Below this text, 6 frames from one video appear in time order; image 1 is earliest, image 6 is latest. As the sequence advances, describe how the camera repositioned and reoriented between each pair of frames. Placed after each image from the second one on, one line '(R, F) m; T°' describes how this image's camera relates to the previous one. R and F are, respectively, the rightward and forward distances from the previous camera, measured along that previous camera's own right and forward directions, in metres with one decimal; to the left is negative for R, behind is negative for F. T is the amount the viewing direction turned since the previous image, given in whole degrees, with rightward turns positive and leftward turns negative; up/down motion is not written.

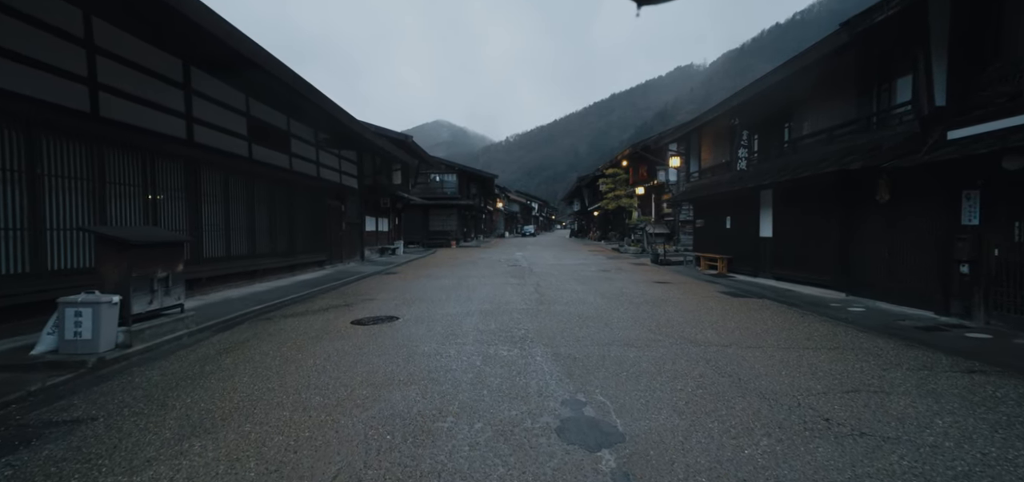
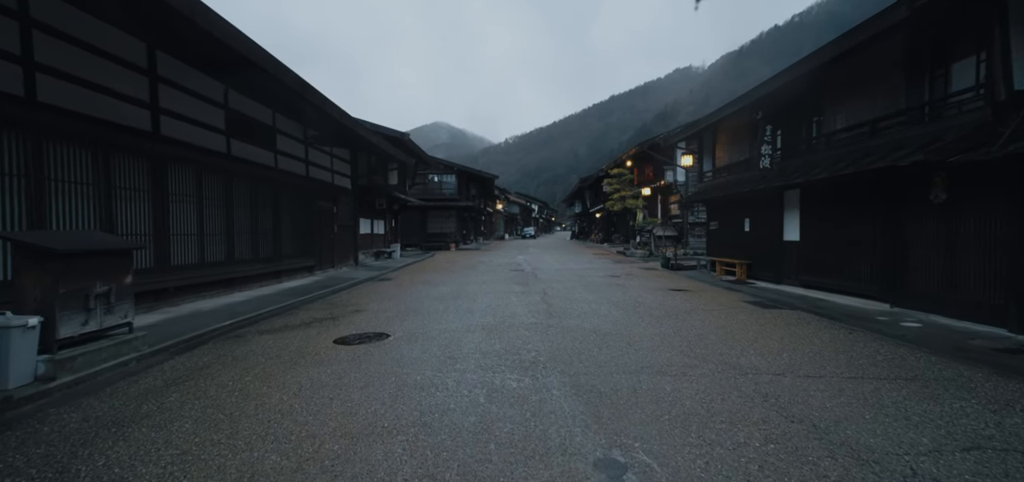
(-0.1, +0.9) m; 0°
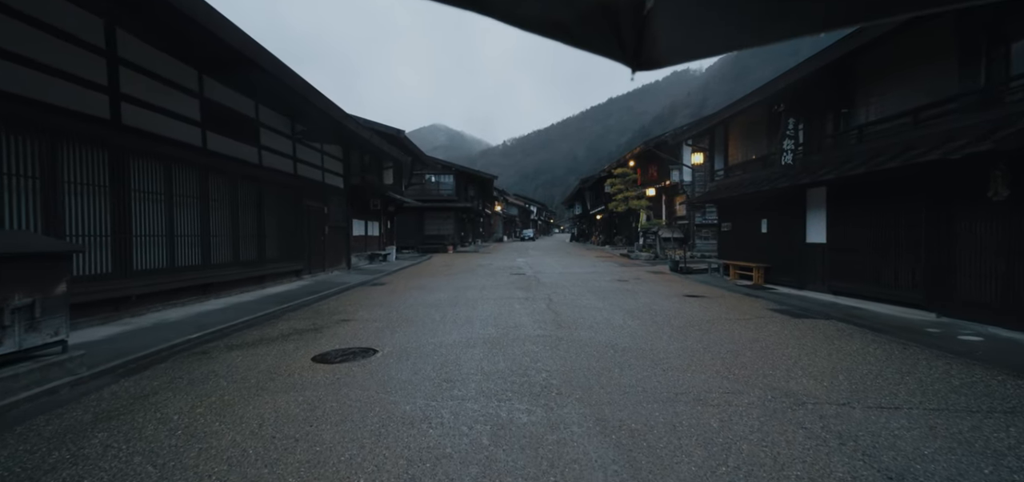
(-0.1, +0.8) m; 0°
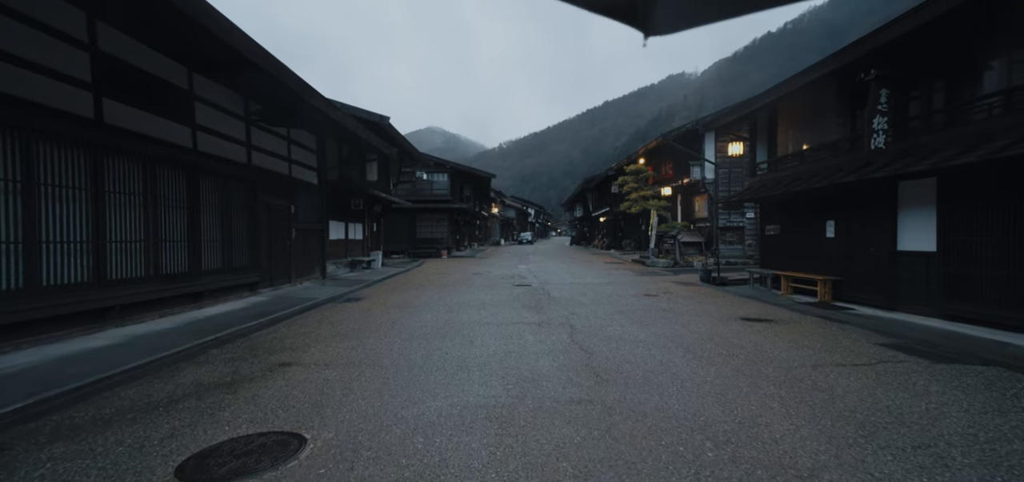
(-0.2, +2.3) m; +1°
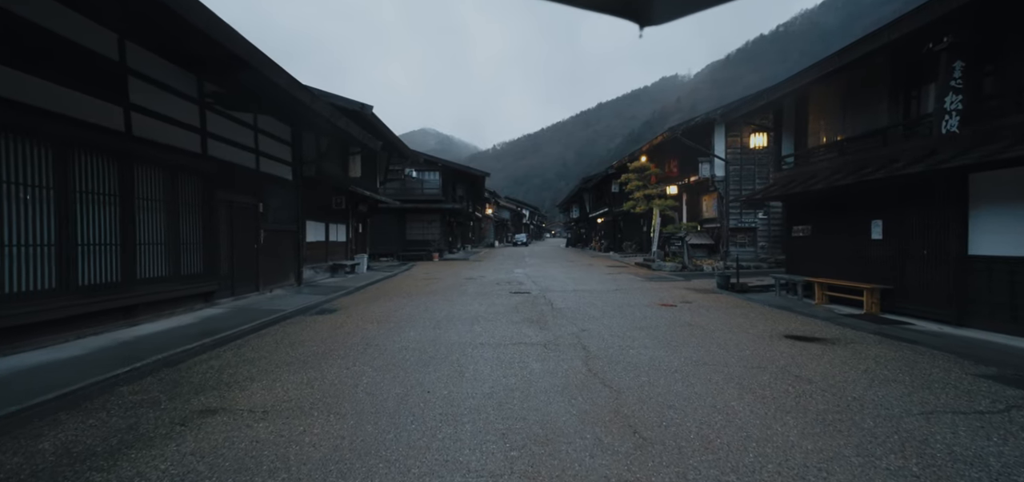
(-0.1, +1.3) m; +1°
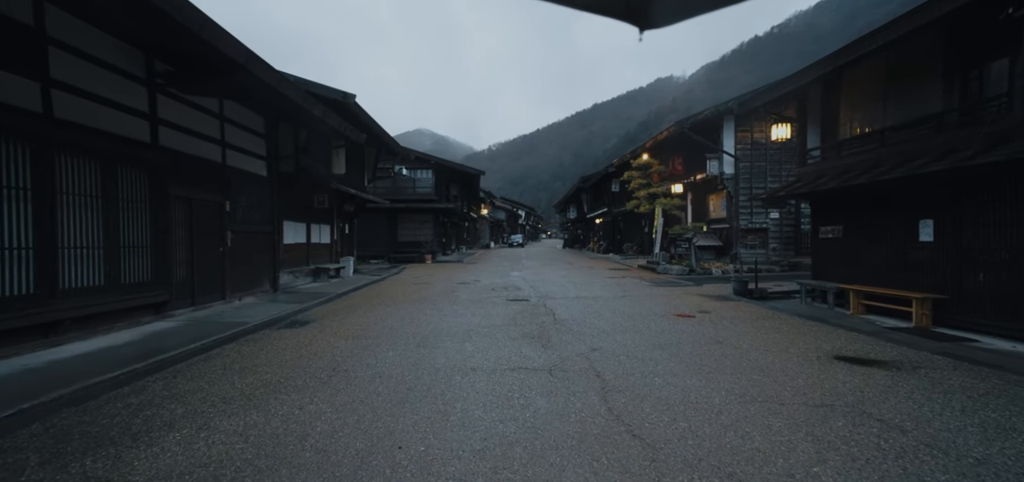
(0.0, +1.1) m; +1°
